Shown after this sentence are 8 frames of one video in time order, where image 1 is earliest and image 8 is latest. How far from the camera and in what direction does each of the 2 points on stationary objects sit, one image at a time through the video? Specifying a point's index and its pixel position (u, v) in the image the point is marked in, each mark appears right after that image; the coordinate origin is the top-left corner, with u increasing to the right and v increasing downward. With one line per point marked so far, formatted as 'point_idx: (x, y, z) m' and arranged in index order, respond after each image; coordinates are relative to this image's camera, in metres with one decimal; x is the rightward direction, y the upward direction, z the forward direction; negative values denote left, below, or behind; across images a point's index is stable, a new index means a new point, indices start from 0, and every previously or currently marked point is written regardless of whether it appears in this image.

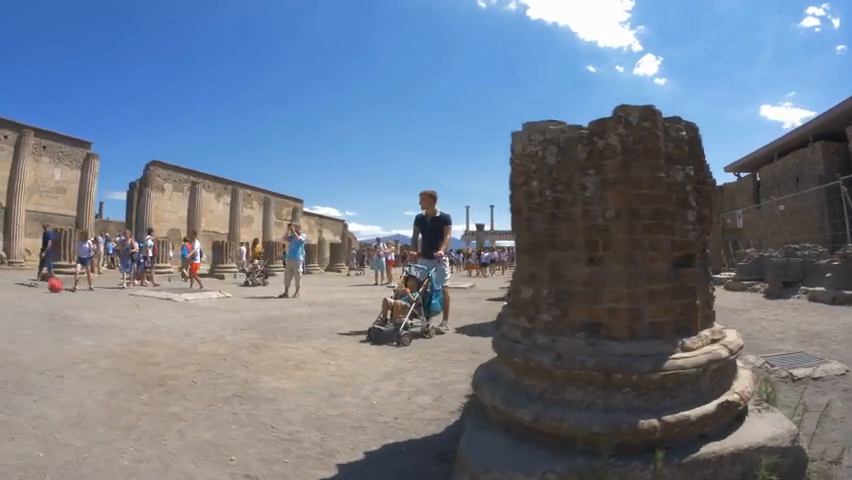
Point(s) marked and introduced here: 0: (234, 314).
0: (-2.5, -1.0, +6.7) m
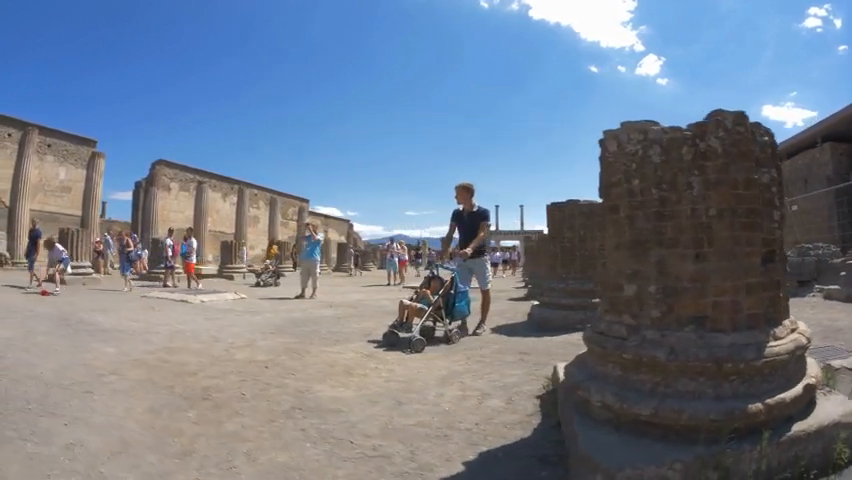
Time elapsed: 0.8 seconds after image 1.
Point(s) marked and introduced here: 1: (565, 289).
0: (-2.2, -1.0, +6.6) m
1: (+1.7, -0.6, +6.0) m
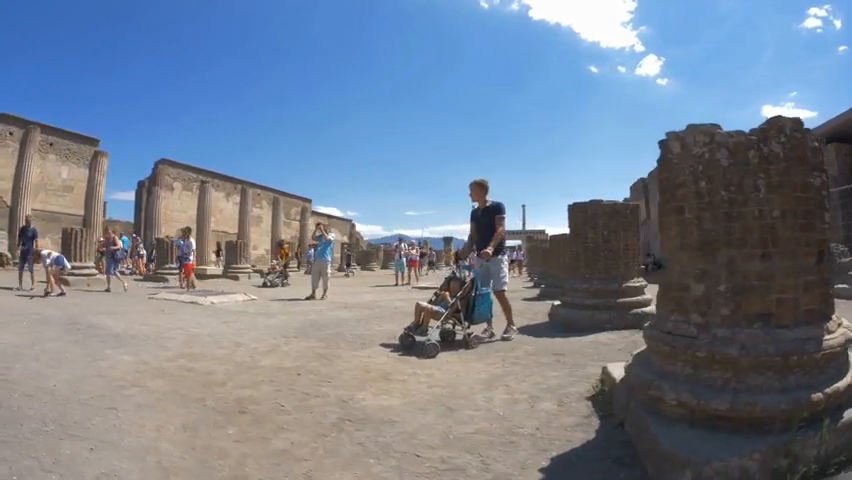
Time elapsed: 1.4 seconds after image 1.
0: (-1.9, -1.0, +6.5) m
1: (+1.9, -0.6, +5.9) m
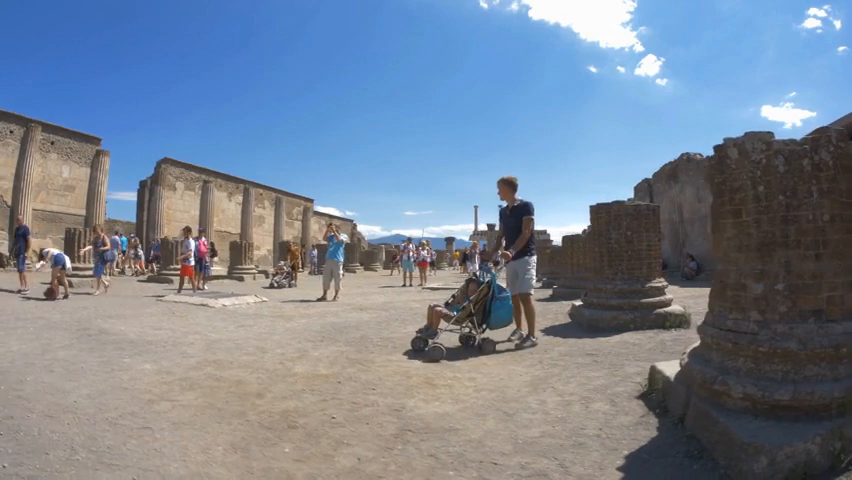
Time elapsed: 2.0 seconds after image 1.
0: (-1.7, -1.0, +6.4) m
1: (+2.2, -0.6, +5.9) m
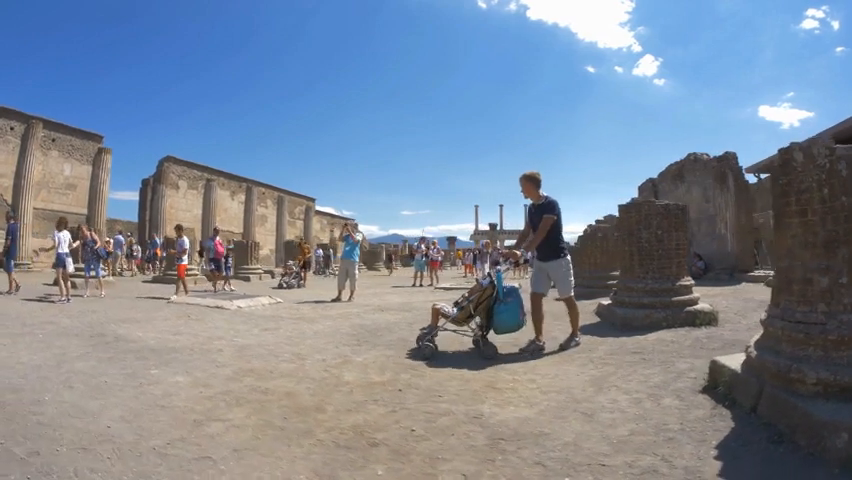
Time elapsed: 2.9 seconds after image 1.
0: (-1.4, -1.0, +6.3) m
1: (+2.5, -0.6, +5.8) m
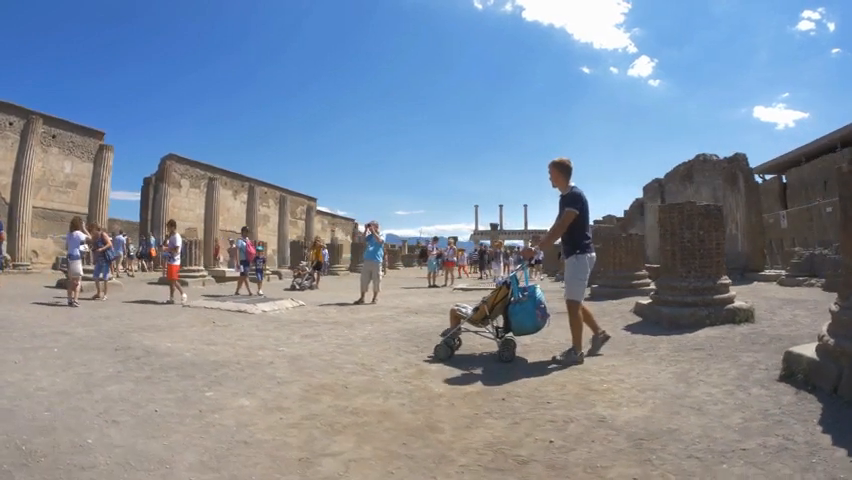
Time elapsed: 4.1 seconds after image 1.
0: (-0.9, -0.9, +6.1) m
1: (+3.0, -0.5, +5.8) m
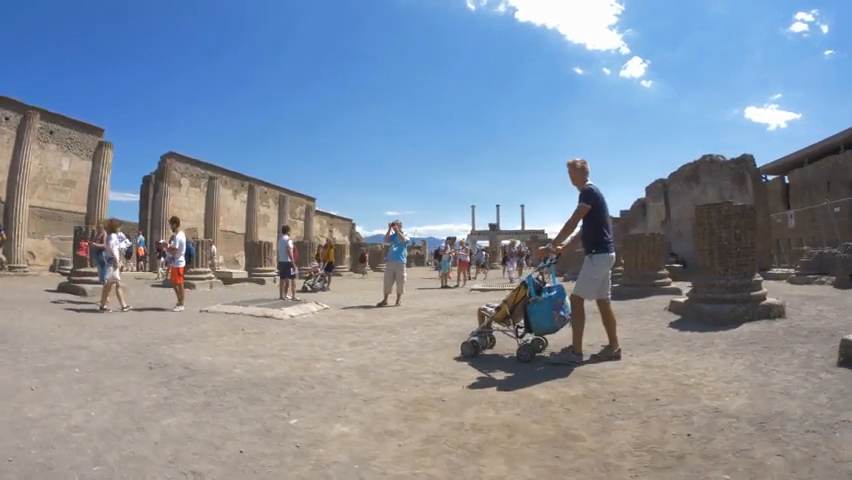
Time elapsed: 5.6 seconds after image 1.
0: (-0.5, -0.9, +5.9) m
1: (+3.4, -0.5, +5.7) m
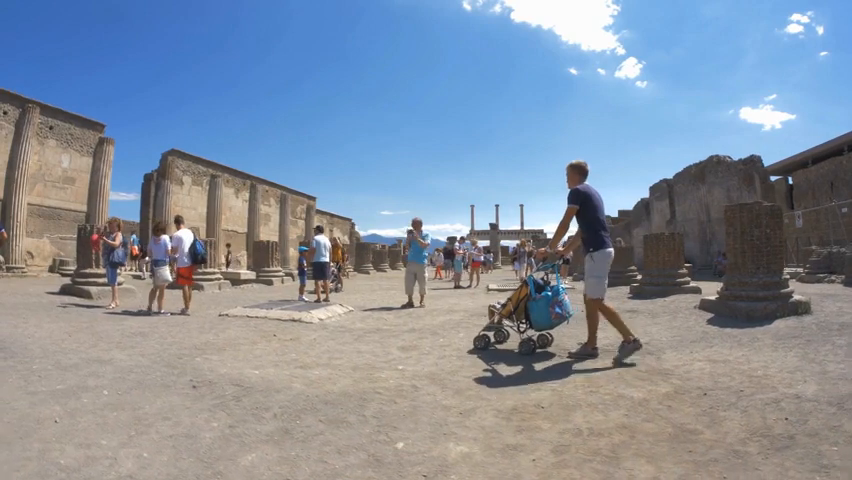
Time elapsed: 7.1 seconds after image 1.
0: (-0.1, -0.9, +5.7) m
1: (+3.8, -0.5, +5.7) m
